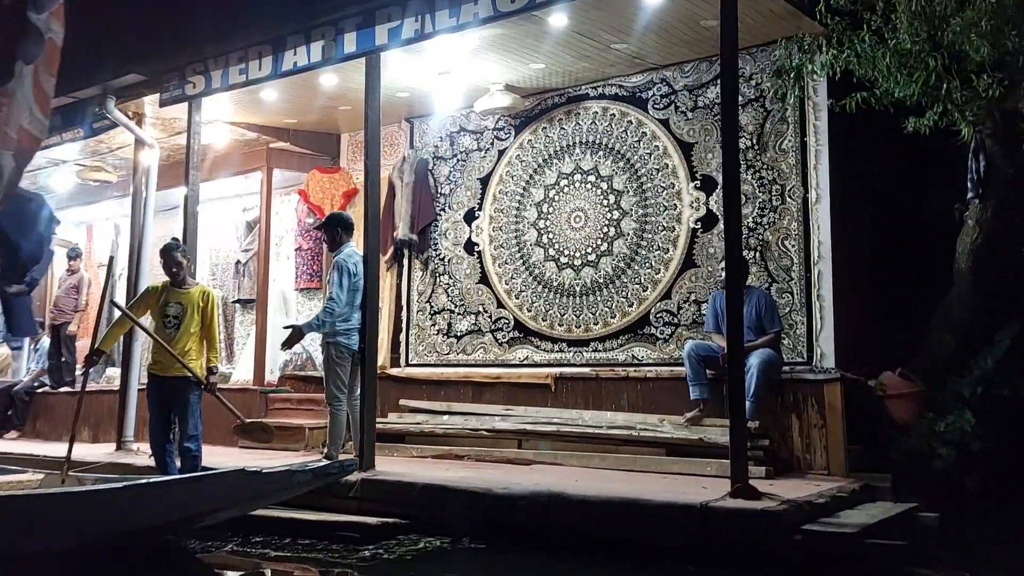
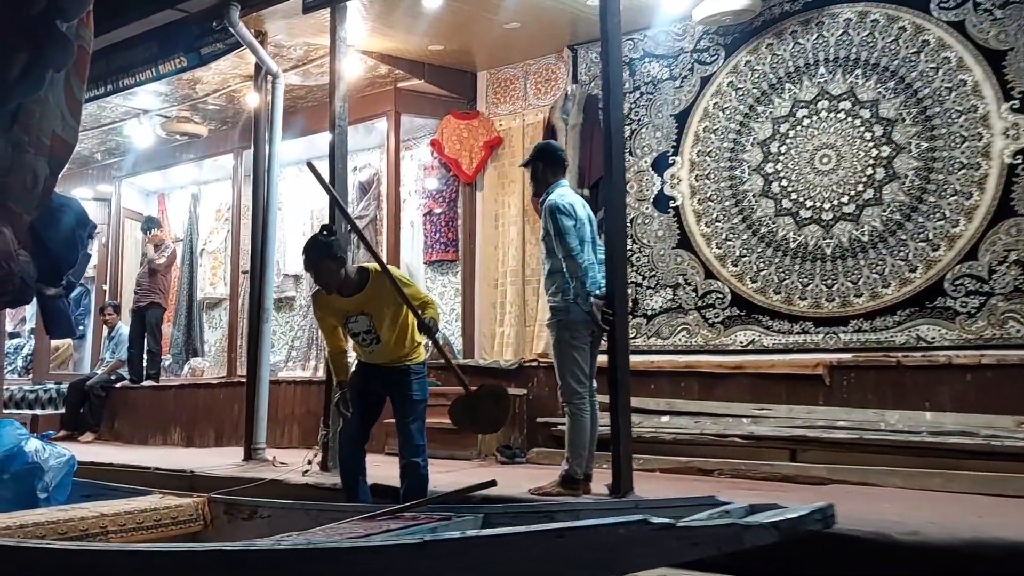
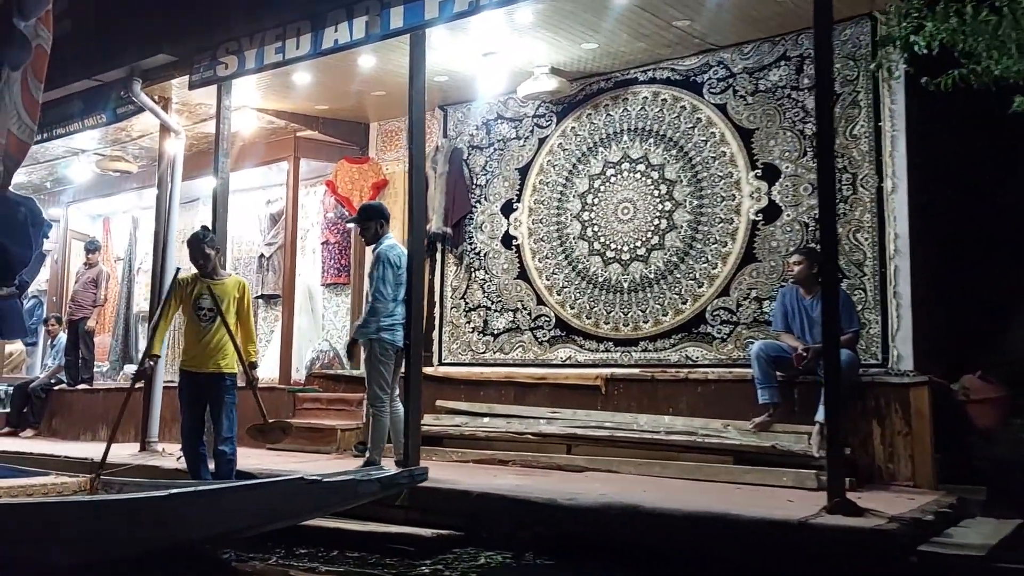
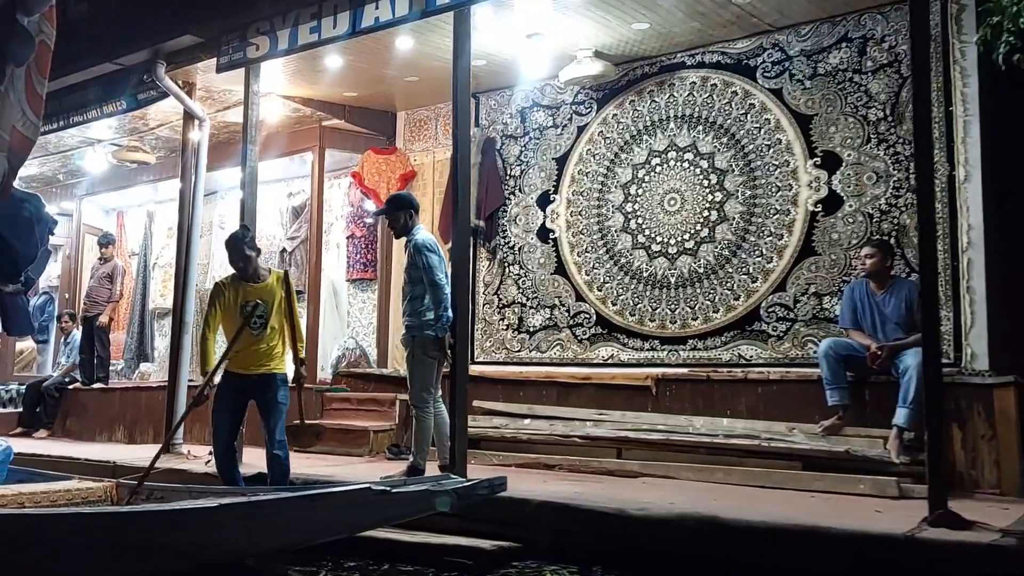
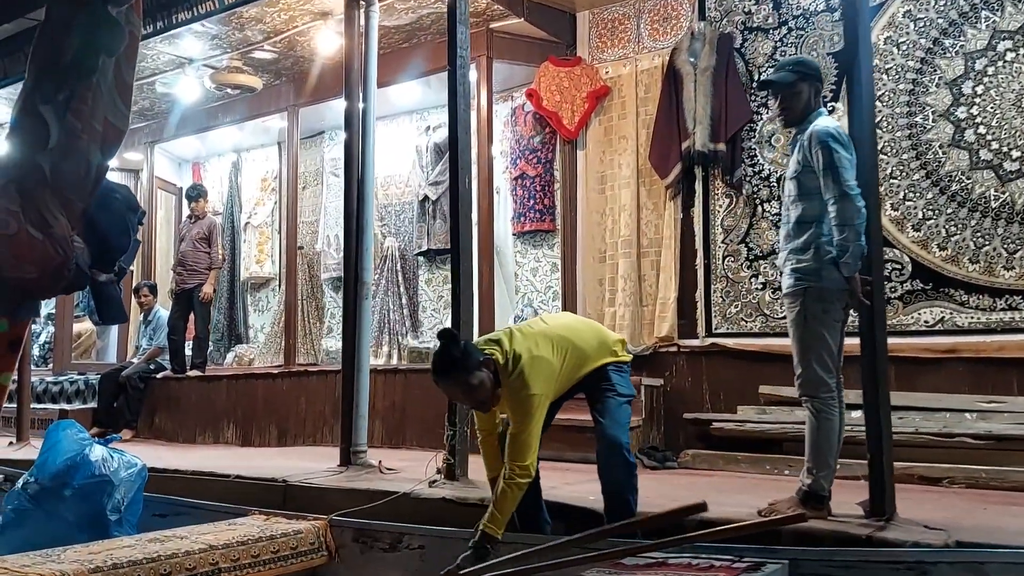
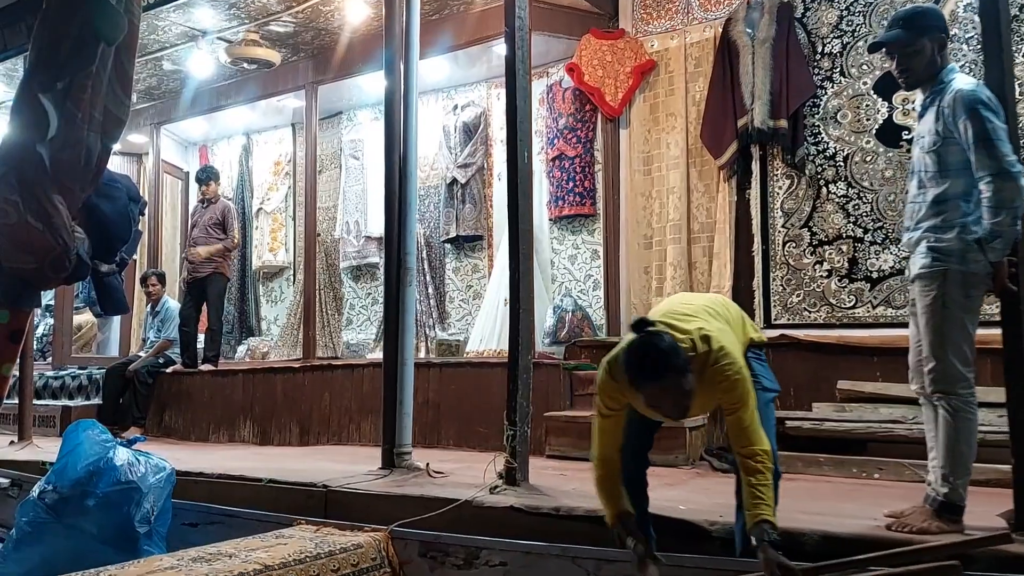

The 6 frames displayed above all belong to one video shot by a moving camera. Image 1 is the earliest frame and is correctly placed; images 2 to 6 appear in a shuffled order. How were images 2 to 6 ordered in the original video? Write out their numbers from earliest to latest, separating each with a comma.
3, 4, 2, 5, 6
